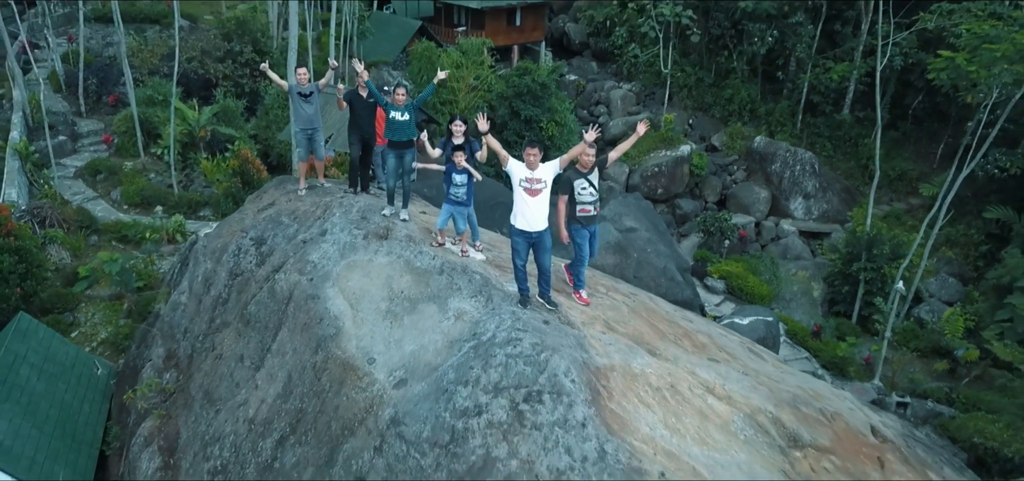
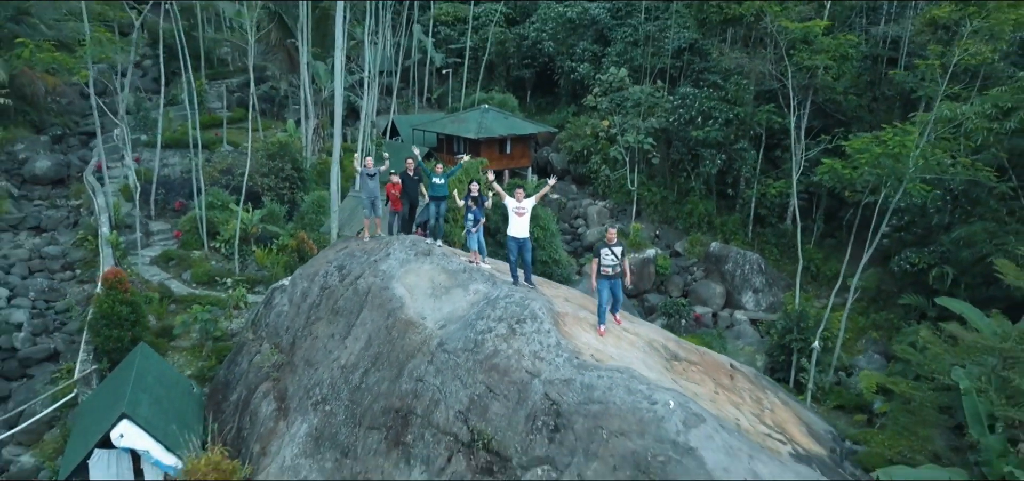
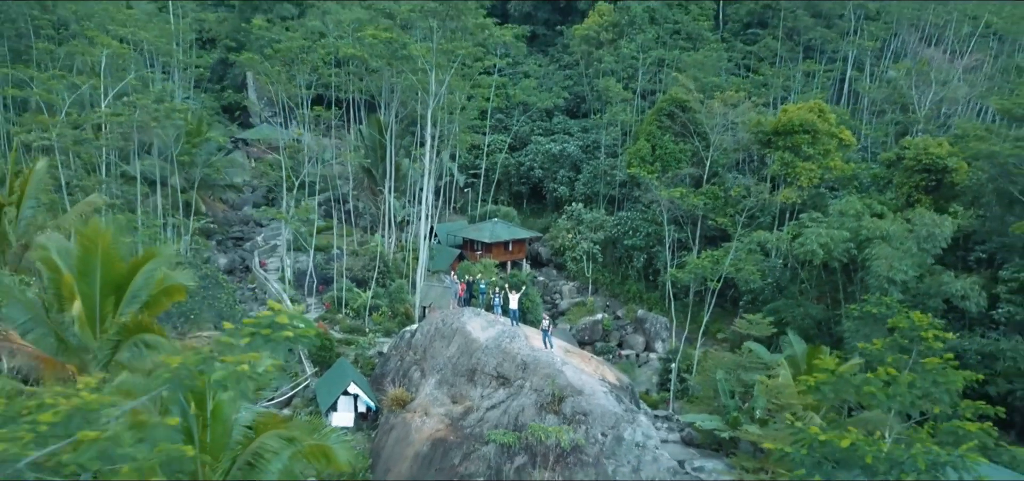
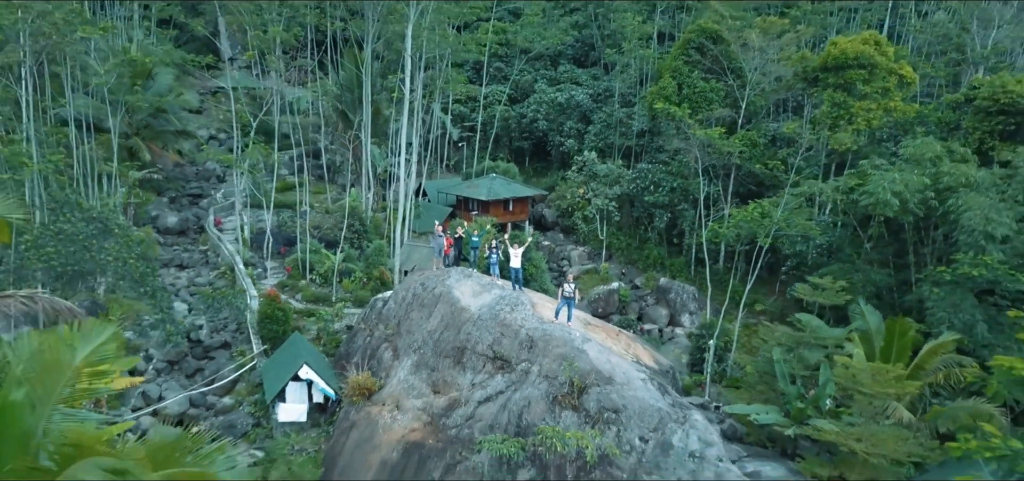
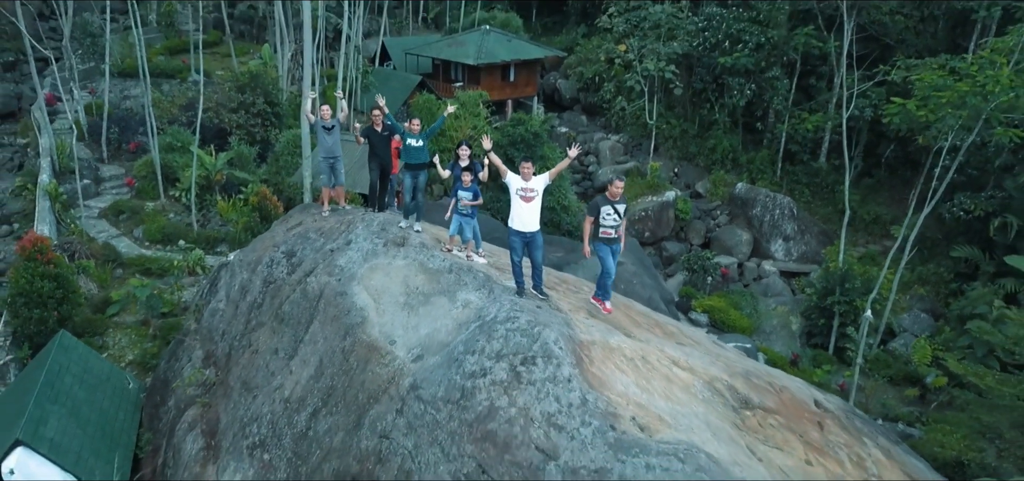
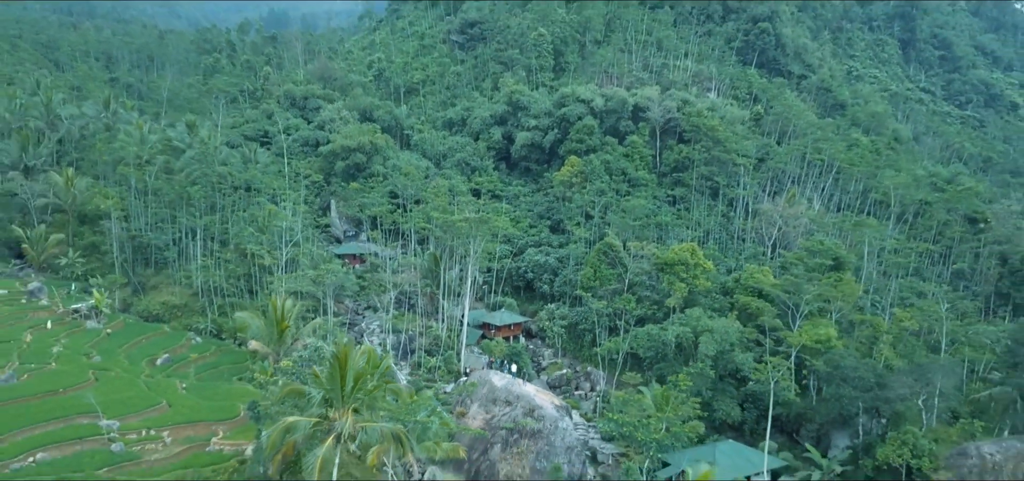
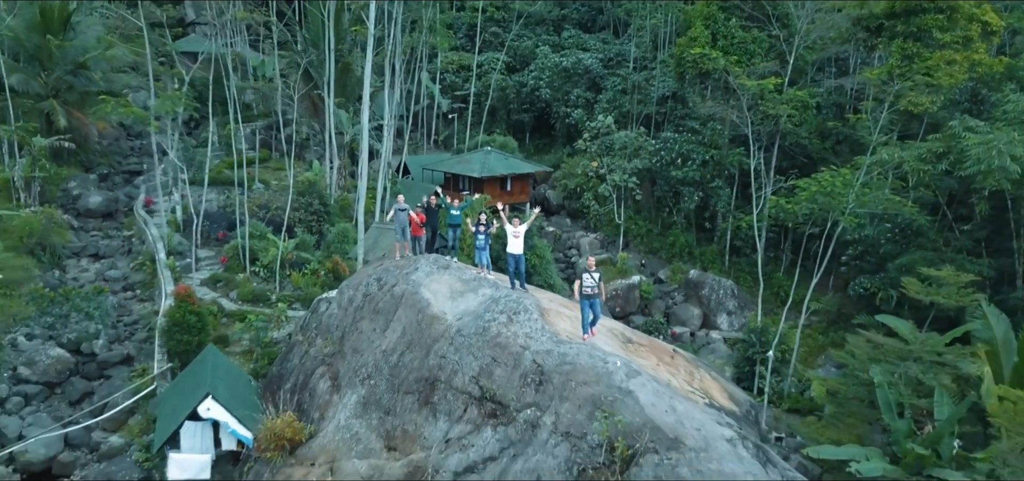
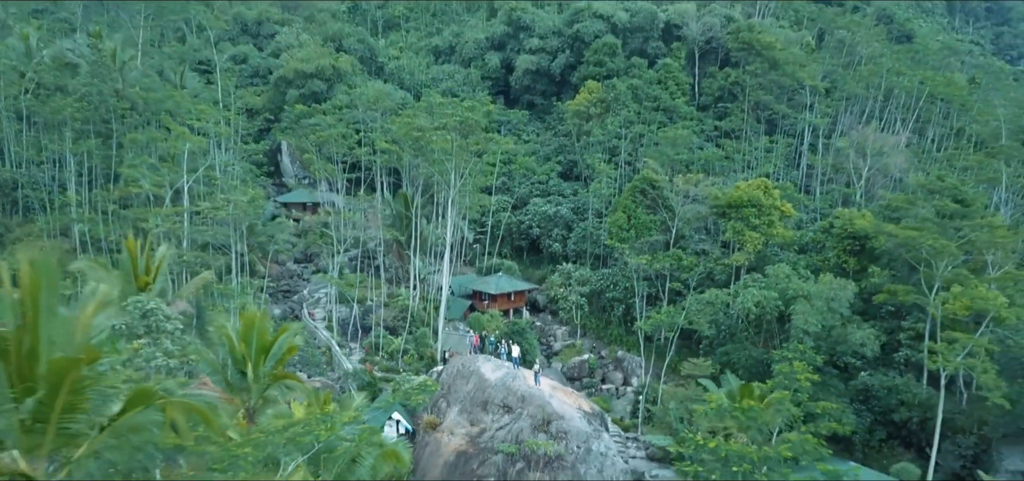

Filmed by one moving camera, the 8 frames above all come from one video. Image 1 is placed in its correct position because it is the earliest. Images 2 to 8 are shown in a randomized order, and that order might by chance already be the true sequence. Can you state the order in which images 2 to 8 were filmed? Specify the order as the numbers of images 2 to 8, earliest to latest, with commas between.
5, 2, 7, 4, 3, 8, 6
